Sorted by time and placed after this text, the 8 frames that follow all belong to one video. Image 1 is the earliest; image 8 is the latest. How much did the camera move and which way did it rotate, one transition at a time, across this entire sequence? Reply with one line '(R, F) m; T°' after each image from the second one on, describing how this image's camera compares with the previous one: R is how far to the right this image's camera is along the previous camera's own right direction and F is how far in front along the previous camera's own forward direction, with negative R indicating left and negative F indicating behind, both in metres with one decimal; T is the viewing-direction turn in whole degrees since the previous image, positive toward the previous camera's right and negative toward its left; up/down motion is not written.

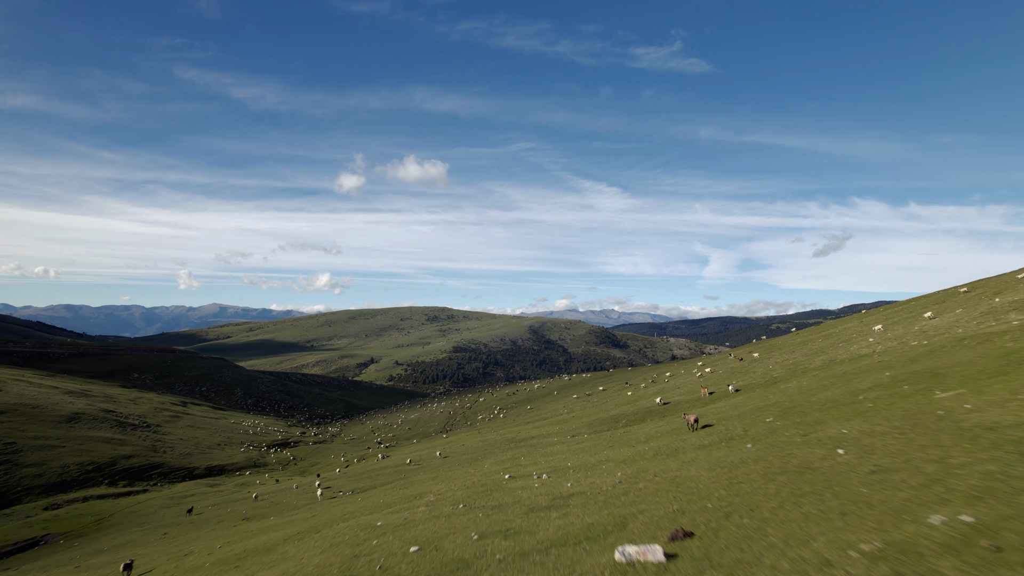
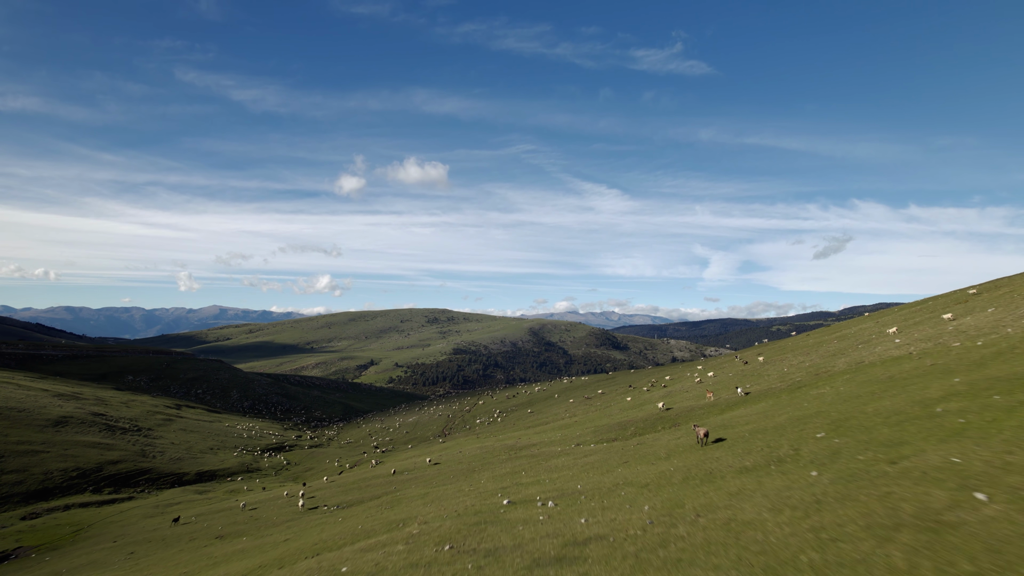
(0.0, +2.6) m; 0°
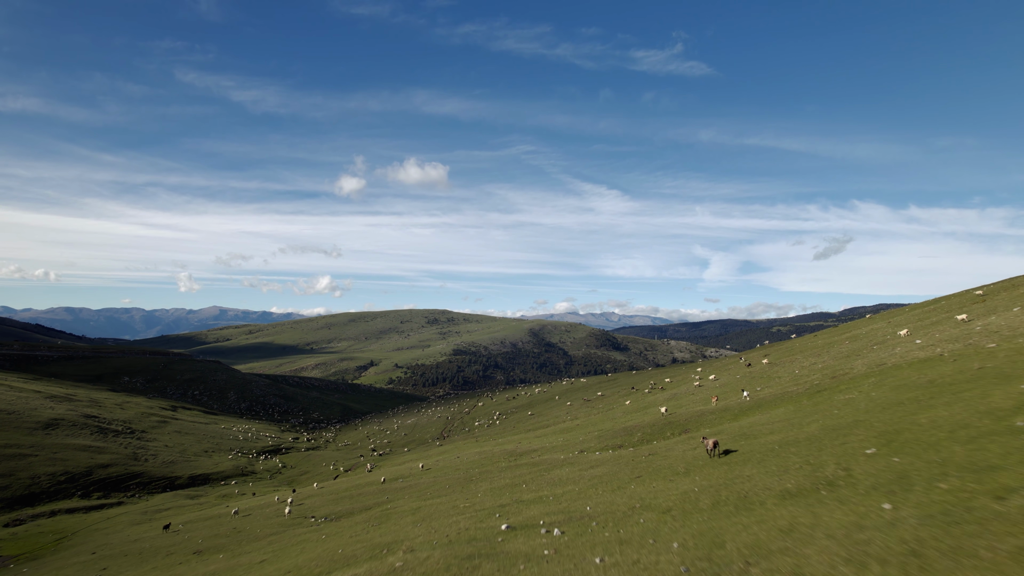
(0.0, +1.9) m; 0°
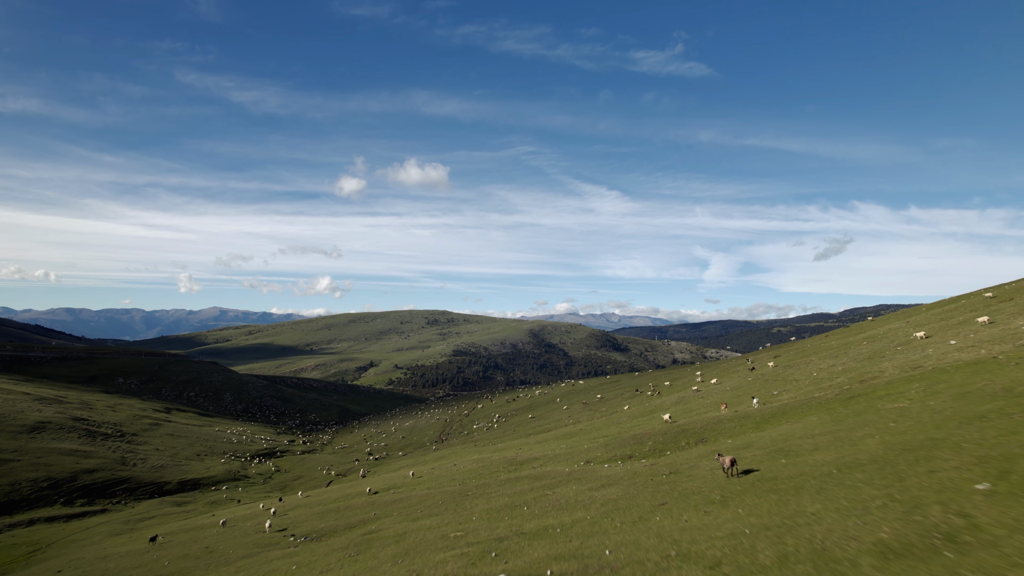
(0.0, +2.7) m; 0°
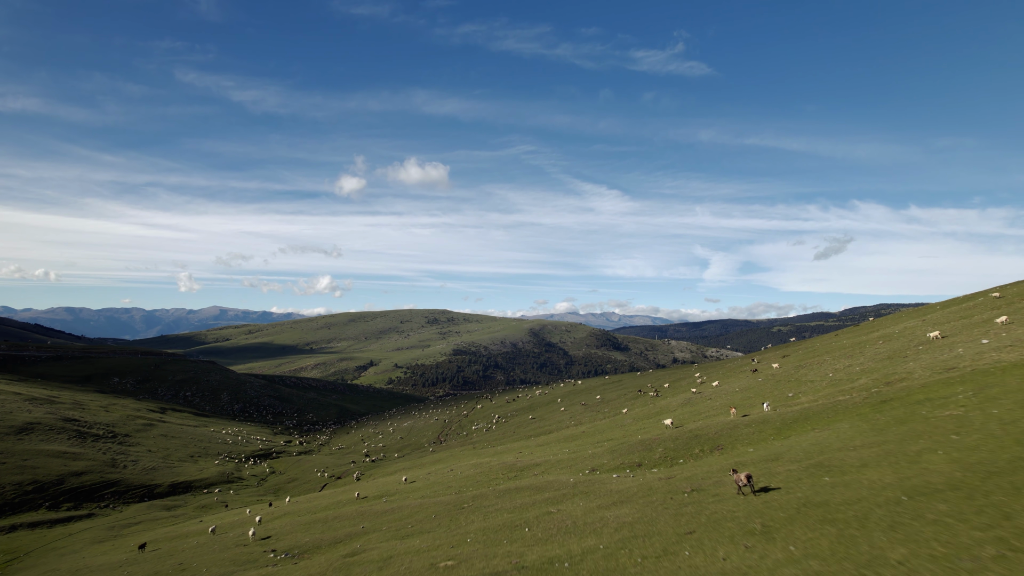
(0.0, +2.3) m; 0°
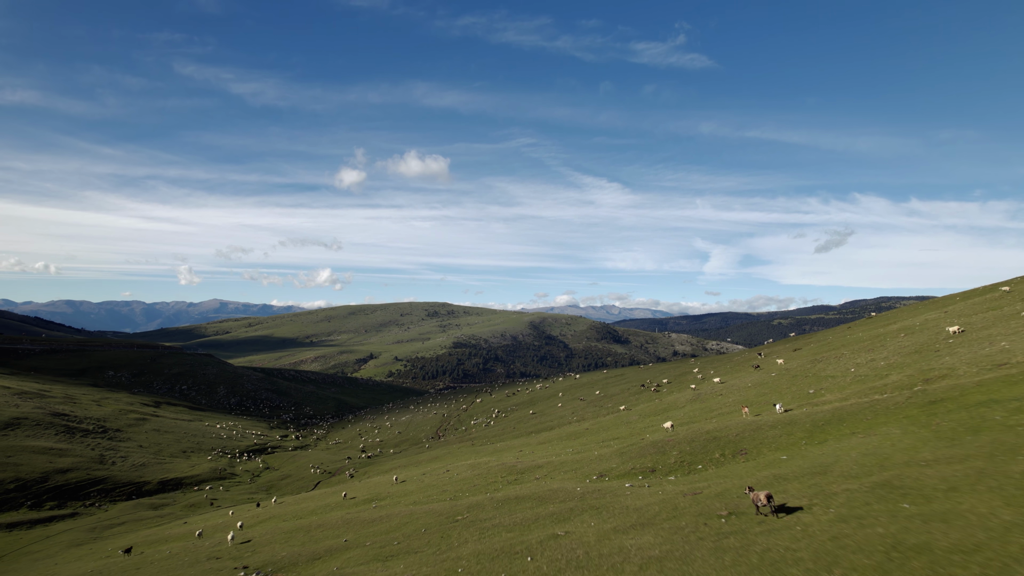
(0.0, +3.0) m; 0°
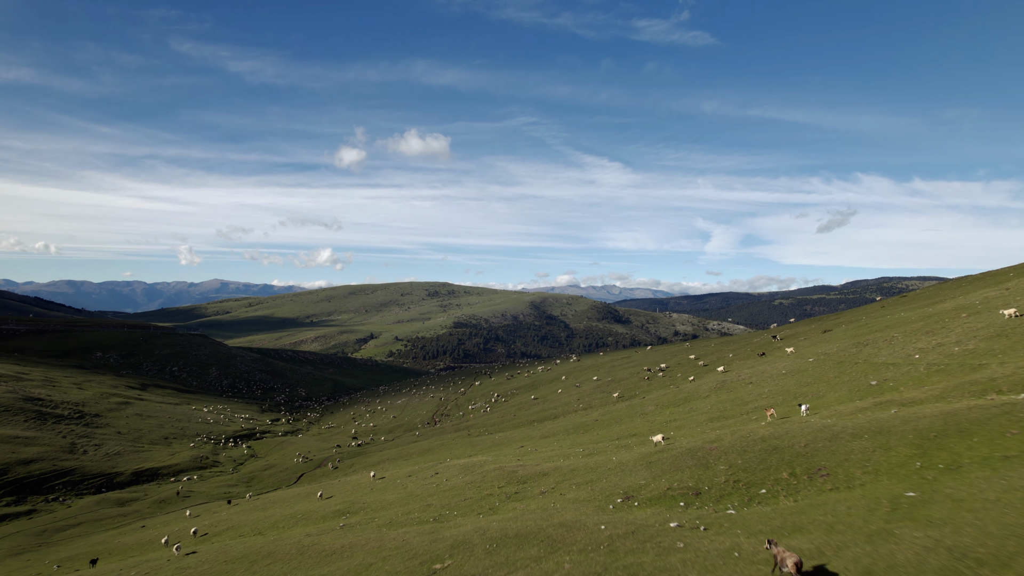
(+0.1, +7.1) m; 0°
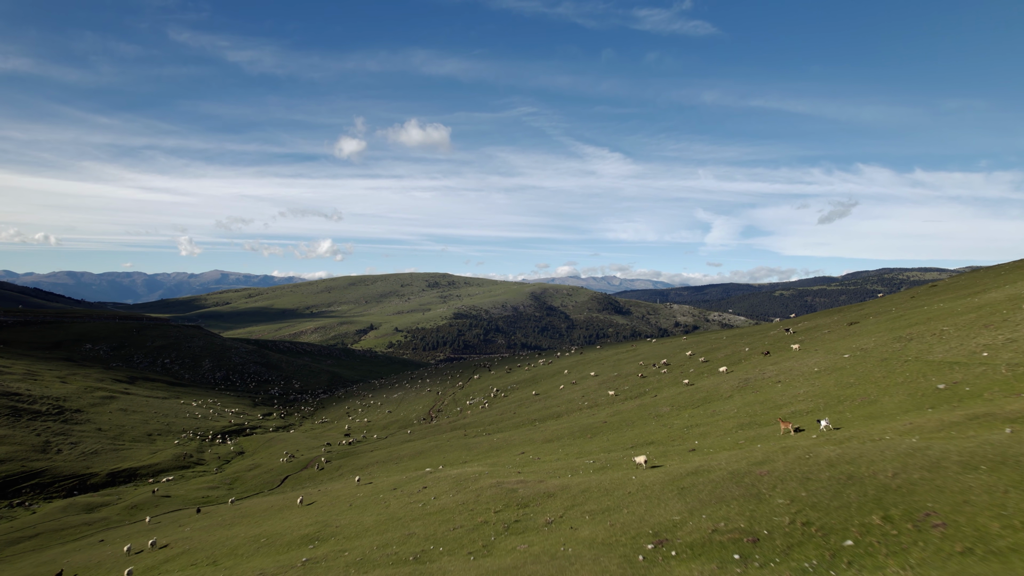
(+0.1, +5.1) m; 0°
